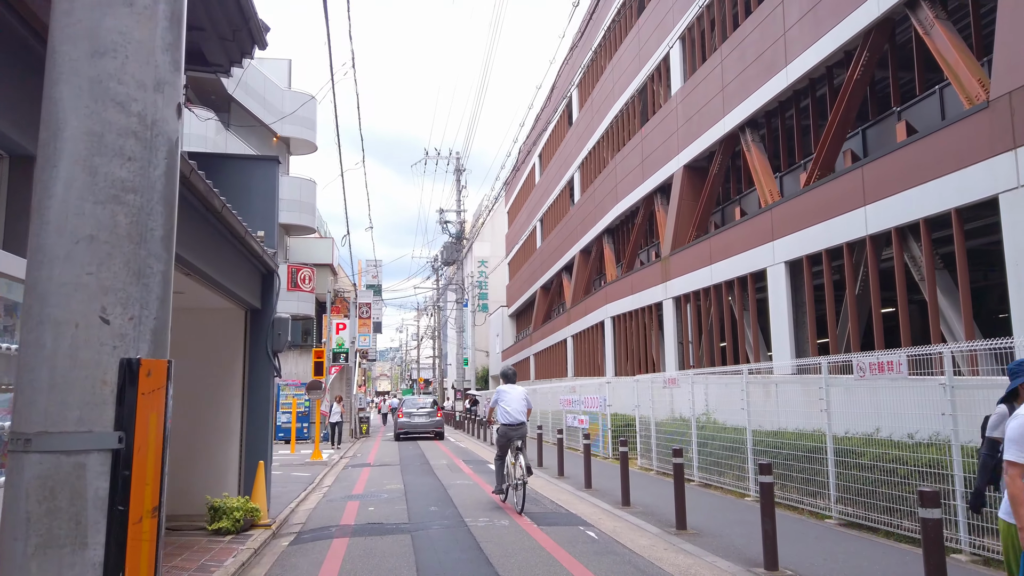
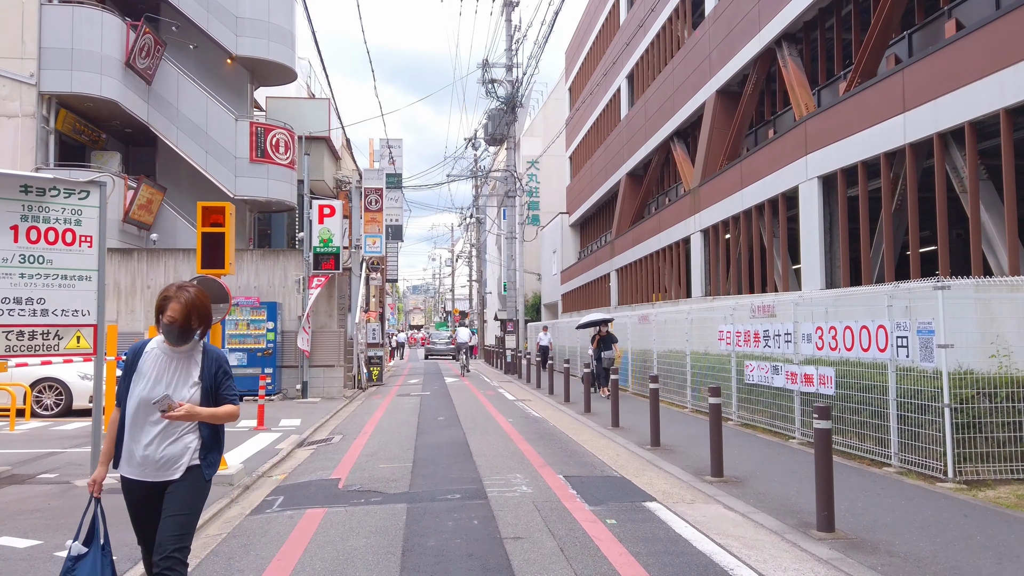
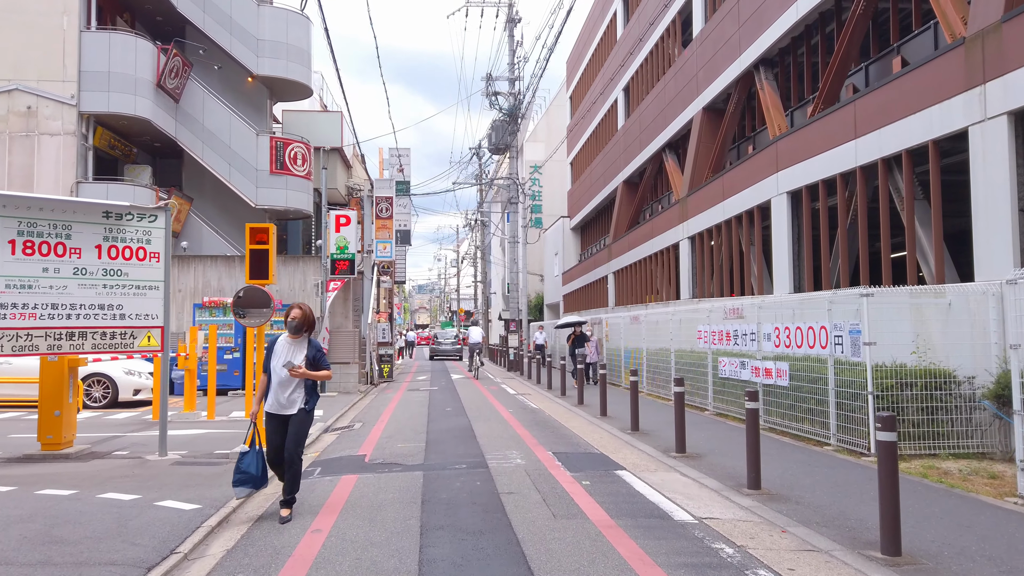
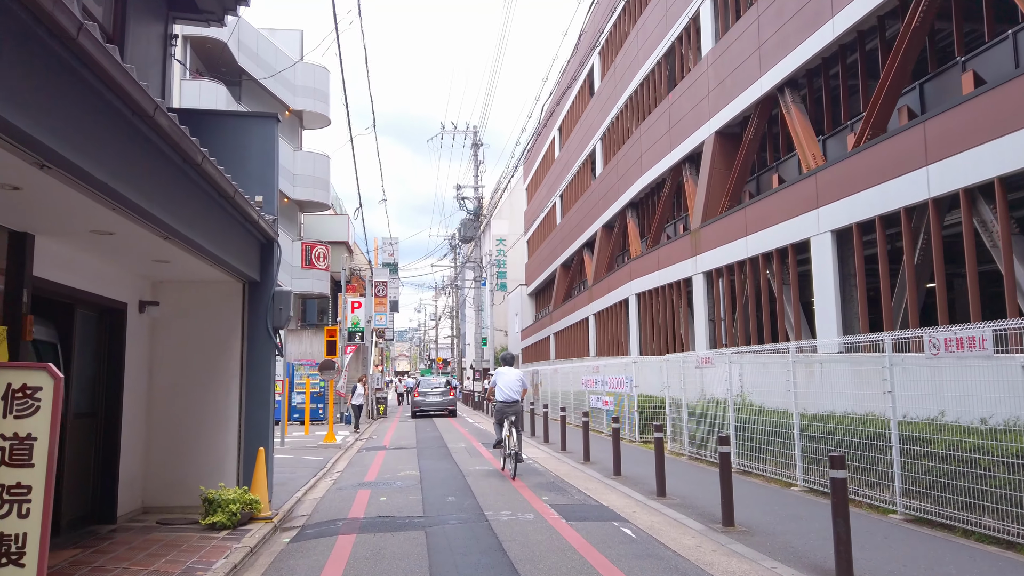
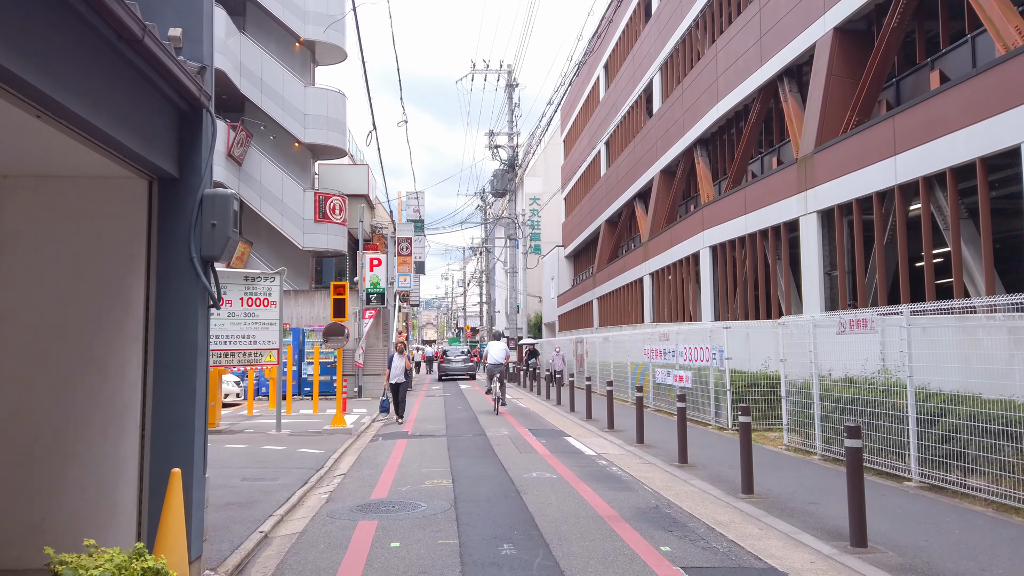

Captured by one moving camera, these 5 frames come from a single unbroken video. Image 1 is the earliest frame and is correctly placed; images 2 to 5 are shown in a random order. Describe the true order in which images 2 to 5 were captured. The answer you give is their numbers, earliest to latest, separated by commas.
4, 5, 3, 2
